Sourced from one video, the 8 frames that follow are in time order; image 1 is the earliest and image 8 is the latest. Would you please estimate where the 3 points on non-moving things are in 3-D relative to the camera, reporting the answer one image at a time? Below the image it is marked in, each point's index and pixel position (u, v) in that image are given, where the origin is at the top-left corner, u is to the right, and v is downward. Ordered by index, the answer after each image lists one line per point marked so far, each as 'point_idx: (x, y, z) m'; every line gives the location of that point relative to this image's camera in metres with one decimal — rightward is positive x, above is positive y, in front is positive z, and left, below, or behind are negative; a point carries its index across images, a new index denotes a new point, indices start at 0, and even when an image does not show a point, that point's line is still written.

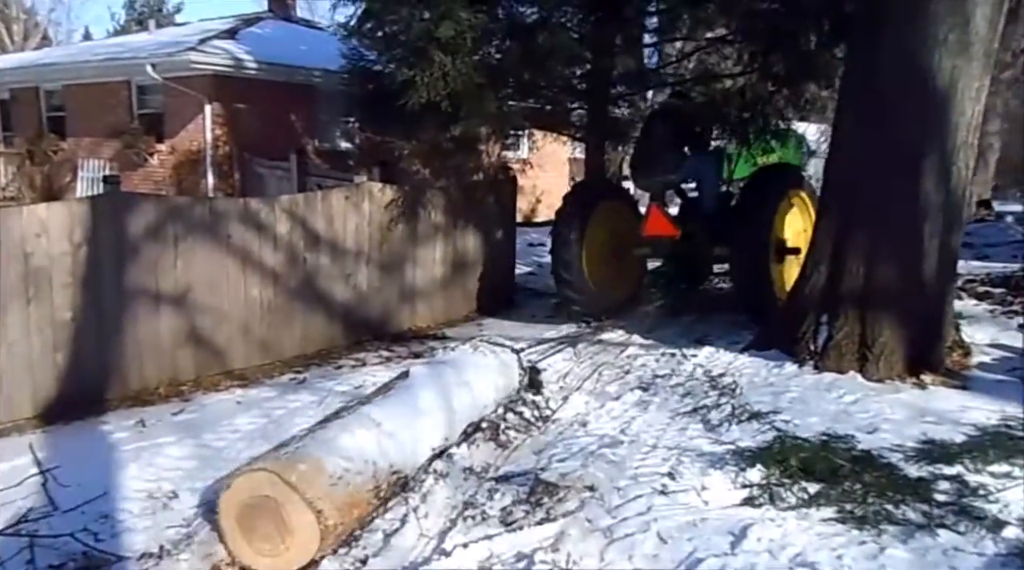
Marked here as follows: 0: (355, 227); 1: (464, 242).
0: (-1.3, +0.5, +7.4) m
1: (-0.5, +0.4, +8.8) m
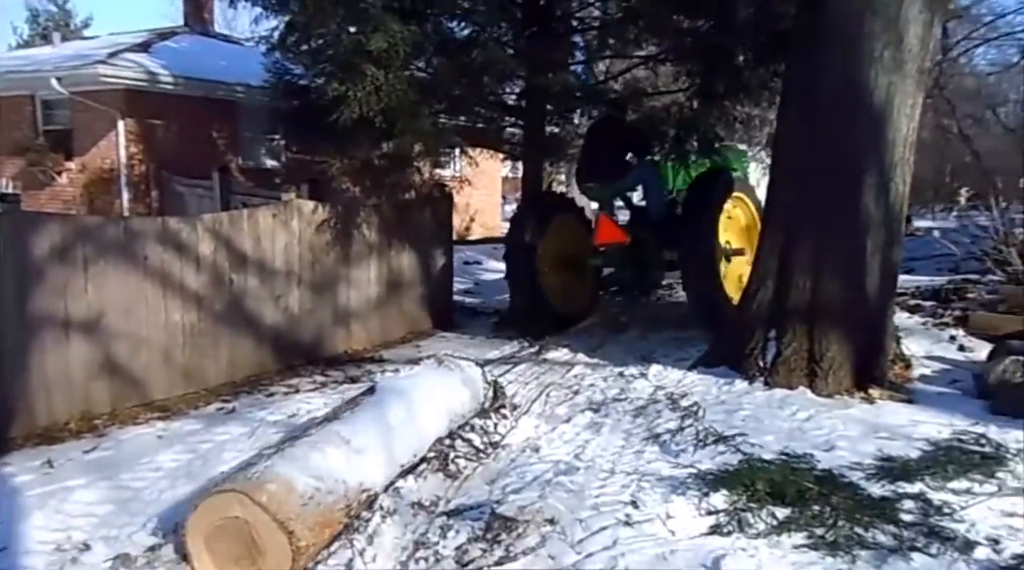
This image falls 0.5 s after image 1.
0: (-1.8, +0.3, +7.0) m
1: (-1.1, +0.2, +8.5) m
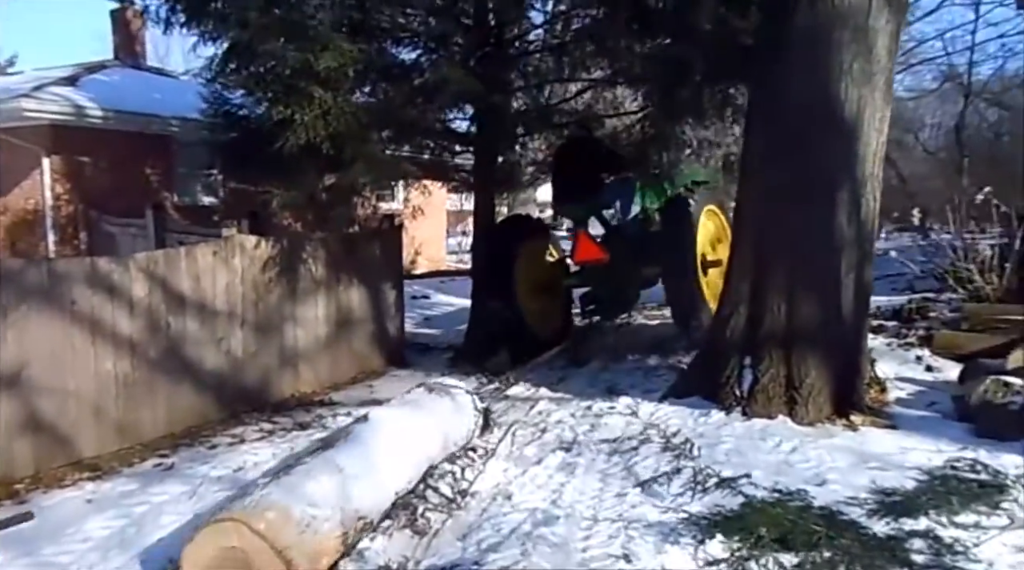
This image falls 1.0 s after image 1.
0: (-2.1, 0.0, +6.6) m
1: (-1.5, -0.1, +8.1) m
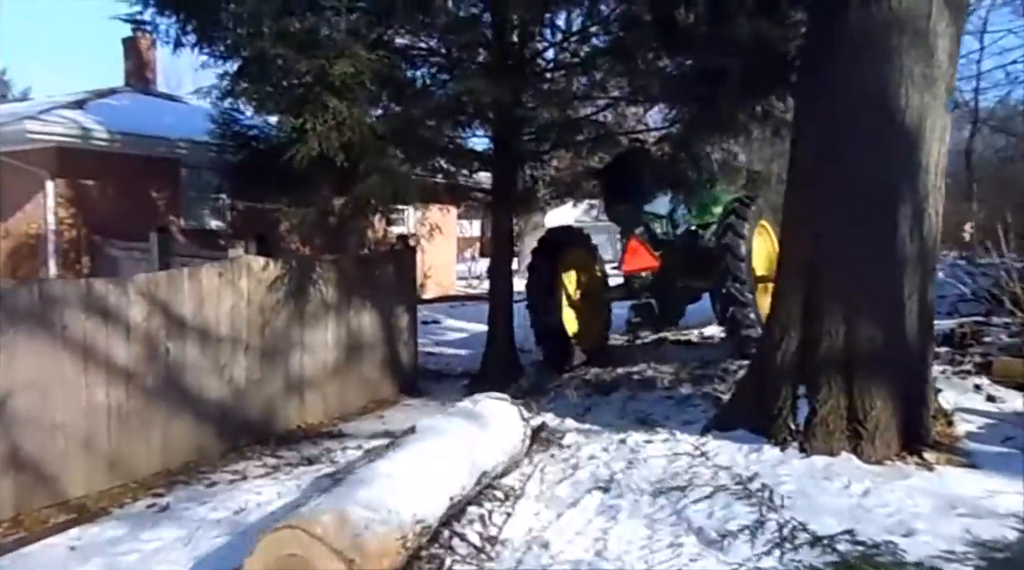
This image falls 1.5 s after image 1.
0: (-2.0, -0.2, +6.1) m
1: (-1.3, -0.3, +7.6) m
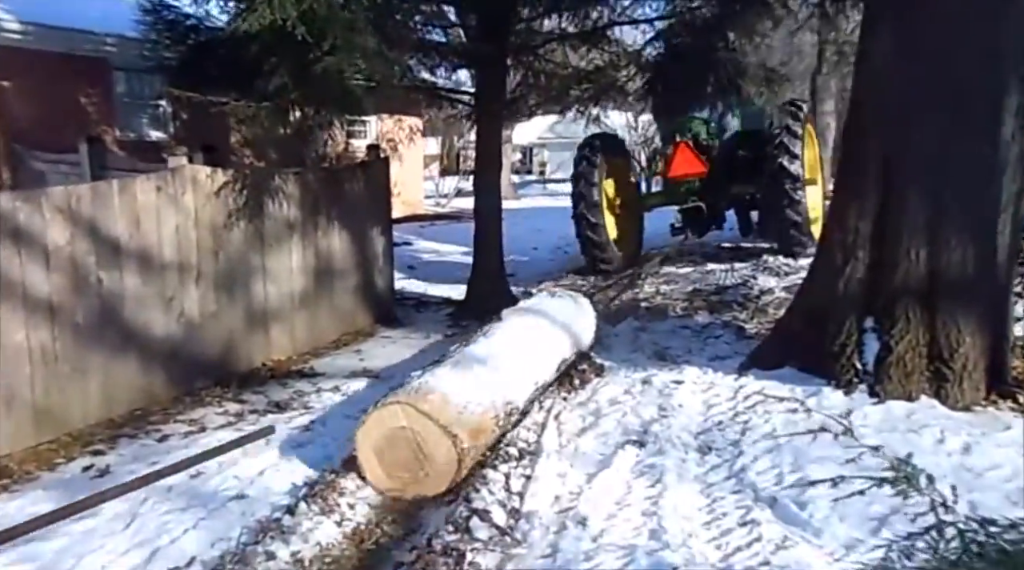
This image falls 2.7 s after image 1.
0: (-2.0, +0.3, +5.2) m
1: (-1.4, +0.3, +6.7) m
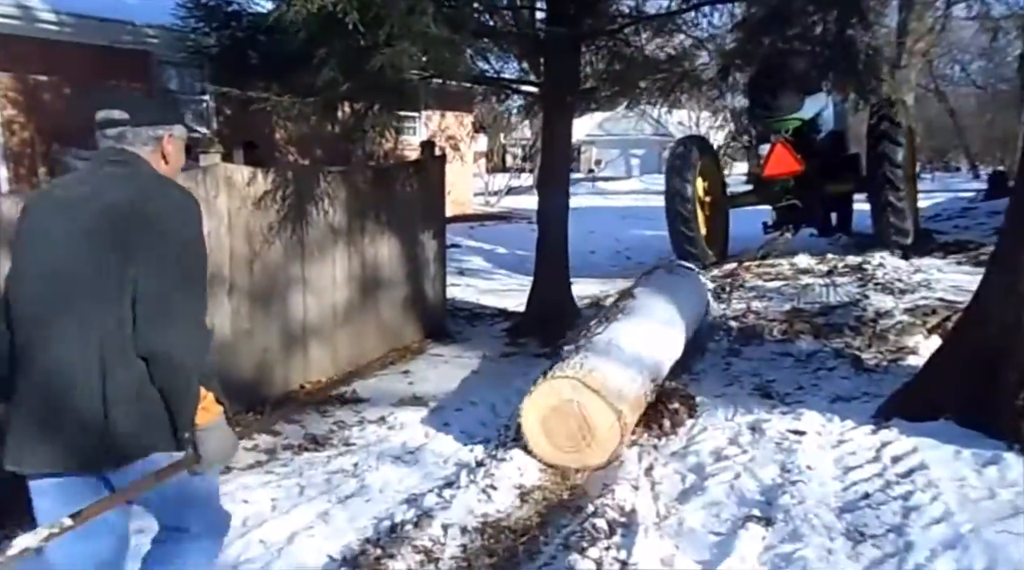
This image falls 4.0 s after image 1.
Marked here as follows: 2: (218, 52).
0: (-1.6, +0.2, +4.5) m
1: (-0.9, +0.2, +6.0) m
2: (-1.8, +1.5, +5.5) m
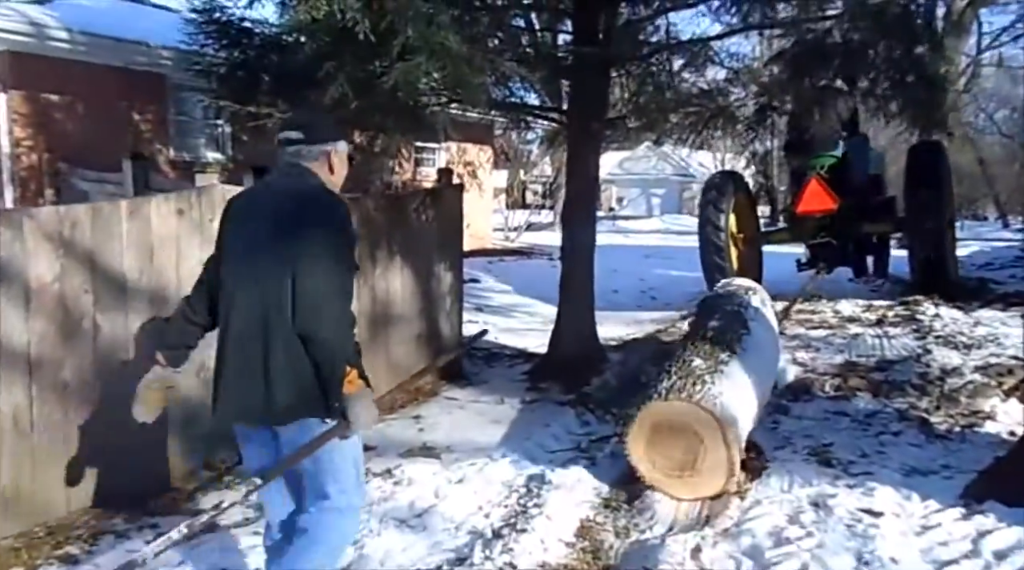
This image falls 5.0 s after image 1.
0: (-1.4, +0.1, +4.0) m
1: (-0.8, 0.0, +5.5) m
2: (-1.6, +1.3, +5.1) m
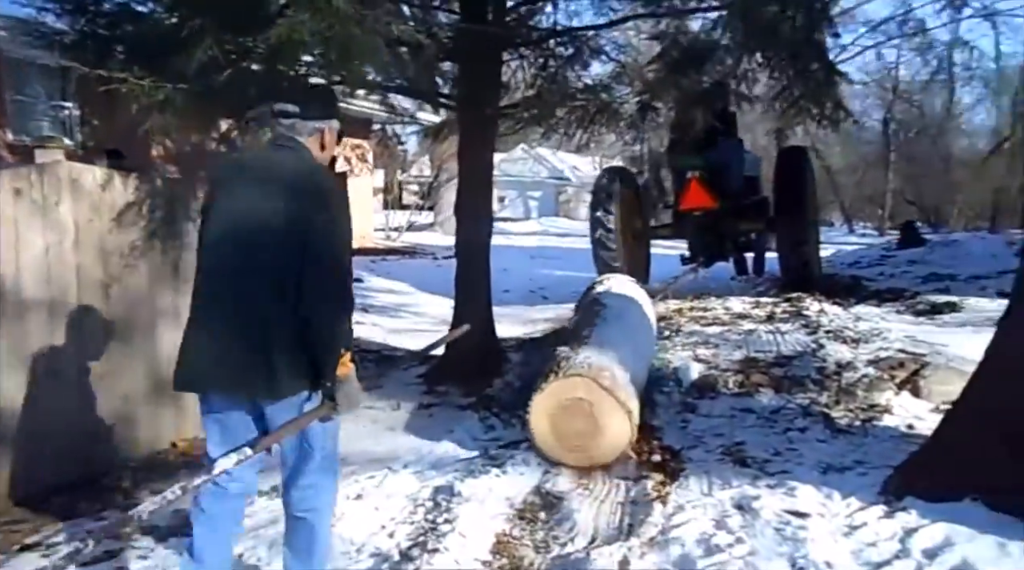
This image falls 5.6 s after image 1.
0: (-1.8, +0.1, +3.5) m
1: (-1.4, 0.0, +5.1) m
2: (-2.2, +1.3, +4.6) m
